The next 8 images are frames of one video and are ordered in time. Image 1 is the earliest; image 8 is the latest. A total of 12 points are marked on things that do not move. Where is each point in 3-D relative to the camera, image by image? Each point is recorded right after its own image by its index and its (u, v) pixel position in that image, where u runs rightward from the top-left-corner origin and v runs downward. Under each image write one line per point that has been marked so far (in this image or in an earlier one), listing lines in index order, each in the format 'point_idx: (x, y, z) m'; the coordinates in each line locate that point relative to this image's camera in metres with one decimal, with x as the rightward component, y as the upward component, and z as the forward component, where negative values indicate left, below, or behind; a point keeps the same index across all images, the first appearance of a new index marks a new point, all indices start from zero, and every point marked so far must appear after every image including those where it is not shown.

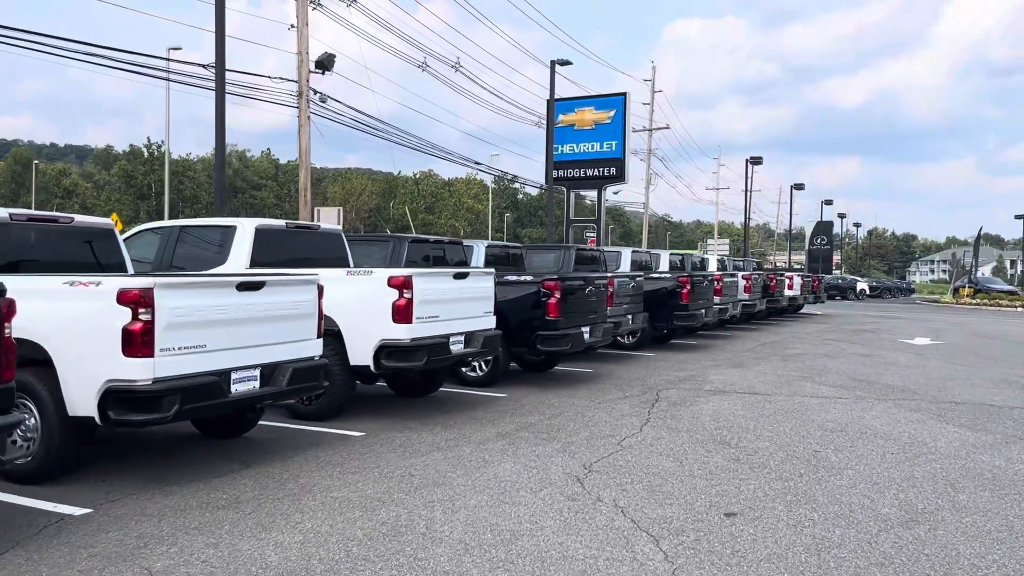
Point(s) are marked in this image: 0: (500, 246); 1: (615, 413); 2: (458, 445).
0: (-0.2, +0.7, +13.7) m
1: (+1.0, -1.2, +8.5) m
2: (-0.4, -1.3, +6.8) m
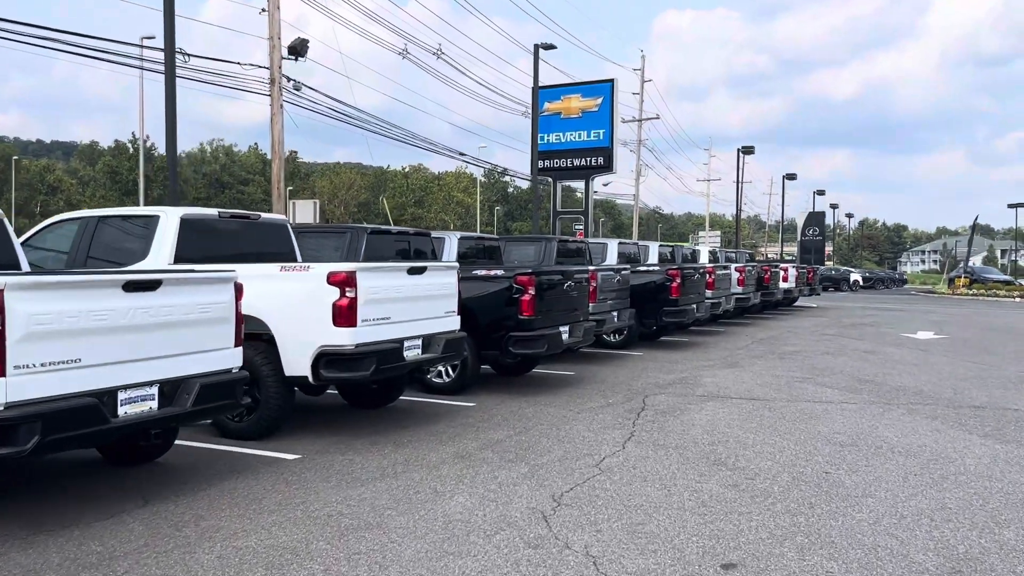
0: (-0.5, +0.8, +12.7) m
1: (+0.7, -1.2, +7.5) m
2: (-0.7, -1.2, +5.8) m
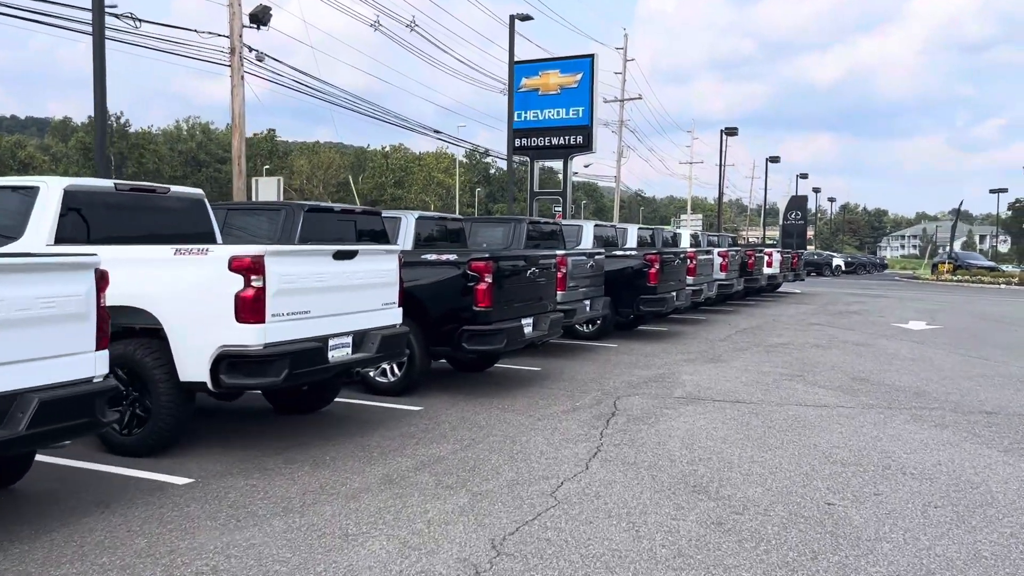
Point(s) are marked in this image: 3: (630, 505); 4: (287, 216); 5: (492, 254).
0: (-1.0, +1.0, +11.6) m
1: (+0.3, -1.1, +6.4) m
2: (-1.1, -1.2, +4.7) m
3: (+0.7, -1.2, +4.8) m
4: (-2.2, +0.7, +8.5) m
5: (-0.2, +0.3, +7.6) m
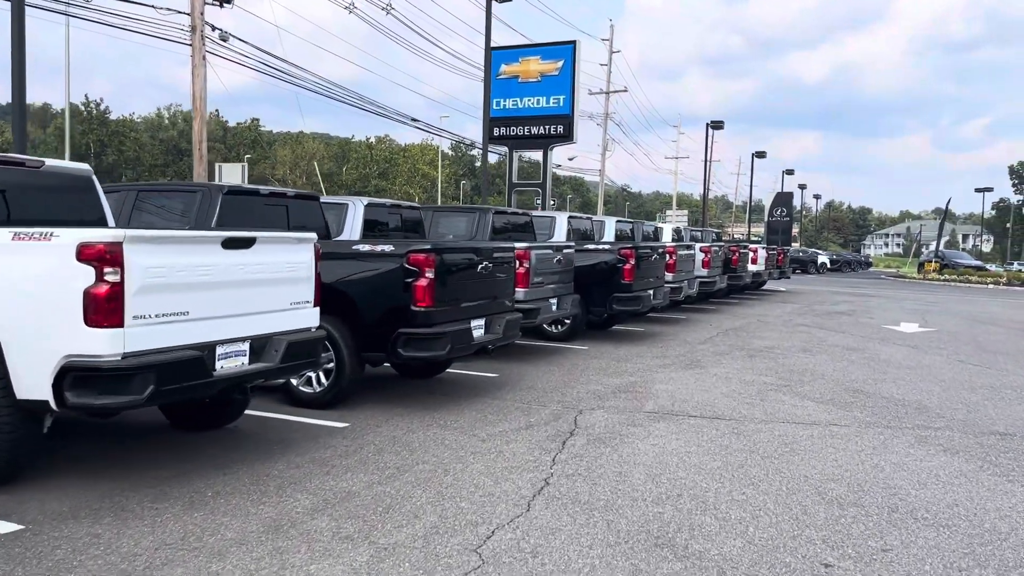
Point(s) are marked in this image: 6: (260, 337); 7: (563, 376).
0: (-1.5, +1.0, +10.5) m
1: (-0.1, -1.1, +5.4) m
2: (-1.5, -1.2, +3.7) m
3: (+0.3, -1.2, +3.8) m
4: (-2.7, +0.8, +7.4) m
5: (-0.6, +0.3, +6.6) m
6: (-1.5, -0.3, +5.1) m
7: (+0.5, -0.9, +8.8) m
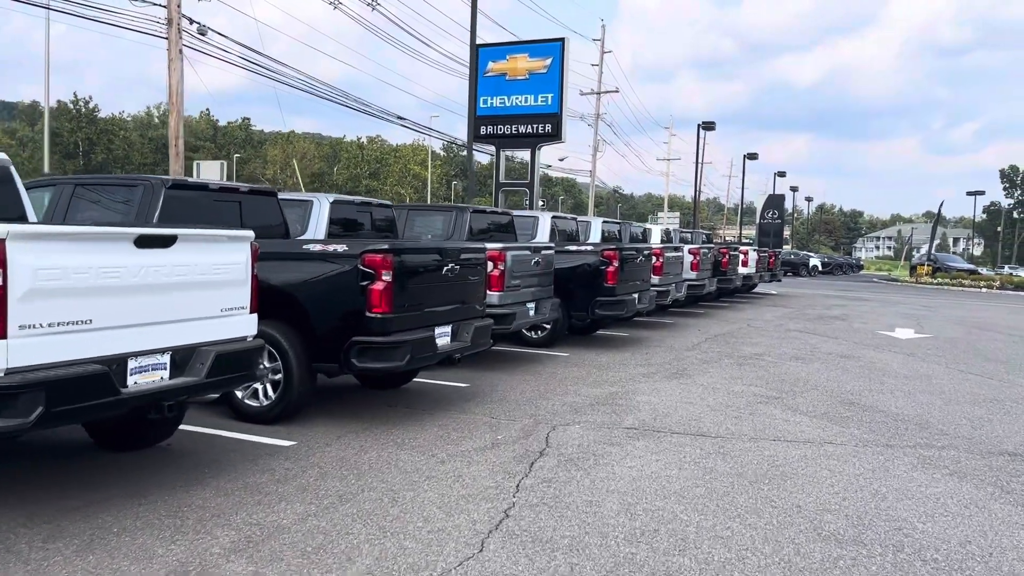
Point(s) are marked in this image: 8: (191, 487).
0: (-1.8, +1.0, +9.9) m
1: (-0.3, -1.1, +4.8) m
2: (-1.7, -1.2, +3.1) m
3: (+0.1, -1.2, +3.2) m
4: (-2.9, +0.7, +6.7) m
5: (-0.8, +0.3, +6.0) m
6: (-1.7, -0.3, +4.5) m
7: (+0.3, -0.9, +8.3) m
8: (-1.7, -1.1, +4.7) m
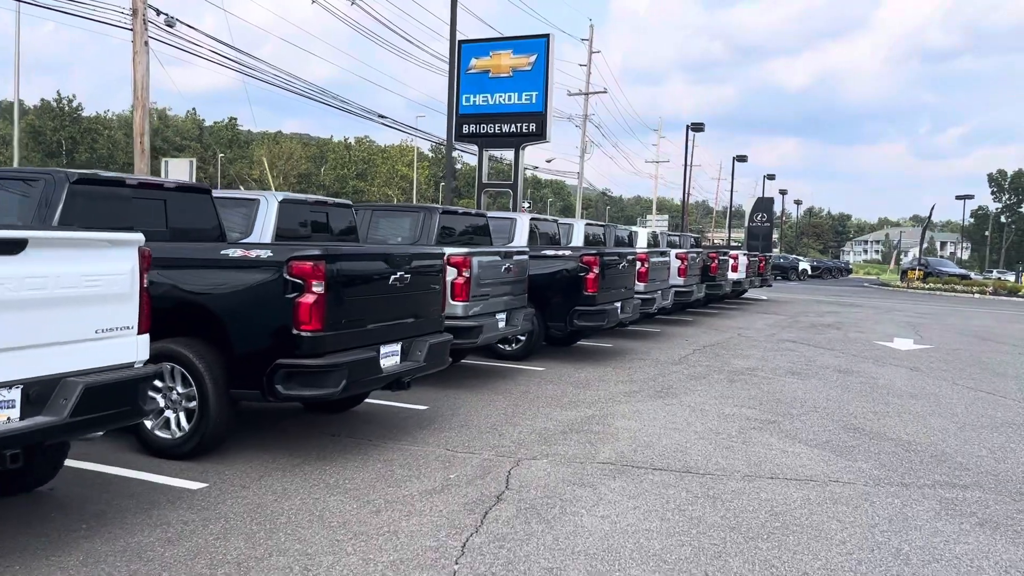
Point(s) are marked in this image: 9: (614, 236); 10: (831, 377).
0: (-2.1, +0.9, +9.0) m
1: (-0.6, -1.2, +3.9) m
2: (-1.9, -1.3, +2.2) m
3: (-0.2, -1.3, +2.3) m
4: (-3.2, +0.7, +5.8) m
5: (-1.1, +0.2, +5.1) m
6: (-2.0, -0.4, +3.6) m
7: (0.0, -1.0, +7.4) m
8: (-2.0, -1.2, +3.8) m
9: (+2.2, +1.1, +18.0) m
10: (+3.7, -1.0, +9.8) m
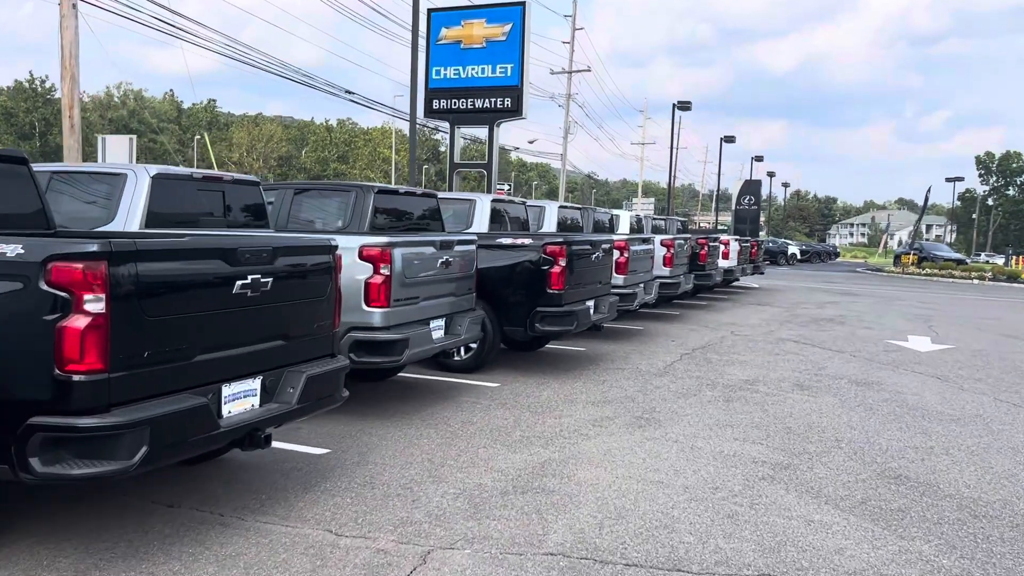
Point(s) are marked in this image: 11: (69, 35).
0: (-2.6, +0.9, +7.1) m
1: (-1.0, -1.3, +2.1) m
2: (-2.3, -1.4, +0.3) m
3: (-0.6, -1.4, +0.5) m
4: (-3.6, +0.6, +3.9) m
5: (-1.5, +0.2, +3.2) m
6: (-2.4, -0.5, +1.8) m
7: (-0.5, -1.0, +5.6) m
8: (-2.4, -1.3, +2.0) m
9: (+1.5, +1.3, +16.2) m
10: (+3.2, -1.0, +8.1) m
11: (-9.6, +5.5, +18.7) m
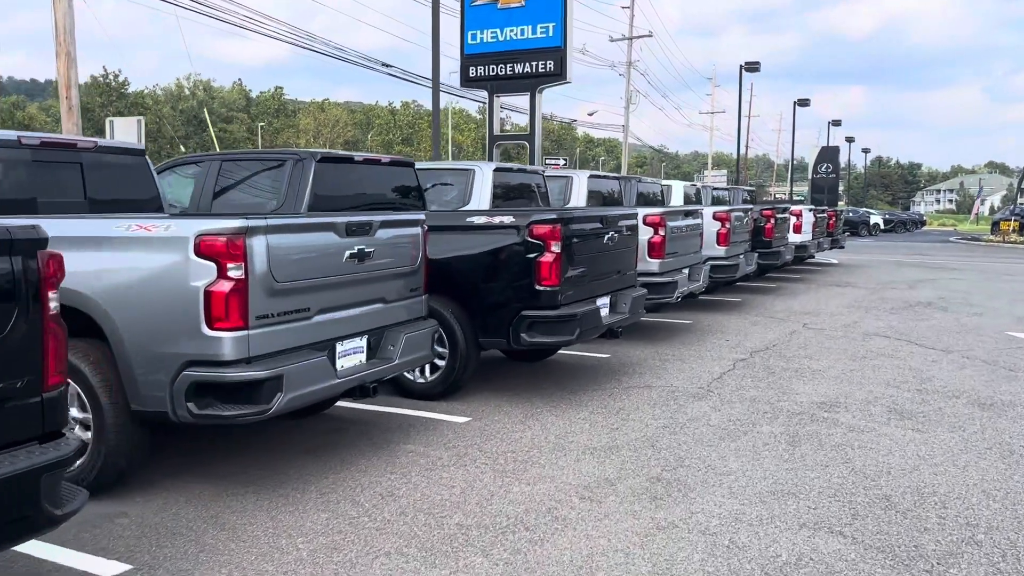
0: (-2.8, +0.9, +5.1) m
1: (-1.6, -1.4, 0.0) m
2: (-3.0, -1.6, -1.6) m
3: (-1.3, -1.6, -1.6) m
4: (-4.1, +0.5, +2.1) m
5: (-2.1, 0.0, +1.2) m
6: (-3.0, -0.7, -0.2) m
7: (-0.8, -1.1, +3.5) m
8: (-3.0, -1.4, 0.0) m
9: (+2.0, +1.6, +13.8) m
10: (+3.0, -0.9, +5.7) m
11: (-9.0, +5.6, +17.1) m
